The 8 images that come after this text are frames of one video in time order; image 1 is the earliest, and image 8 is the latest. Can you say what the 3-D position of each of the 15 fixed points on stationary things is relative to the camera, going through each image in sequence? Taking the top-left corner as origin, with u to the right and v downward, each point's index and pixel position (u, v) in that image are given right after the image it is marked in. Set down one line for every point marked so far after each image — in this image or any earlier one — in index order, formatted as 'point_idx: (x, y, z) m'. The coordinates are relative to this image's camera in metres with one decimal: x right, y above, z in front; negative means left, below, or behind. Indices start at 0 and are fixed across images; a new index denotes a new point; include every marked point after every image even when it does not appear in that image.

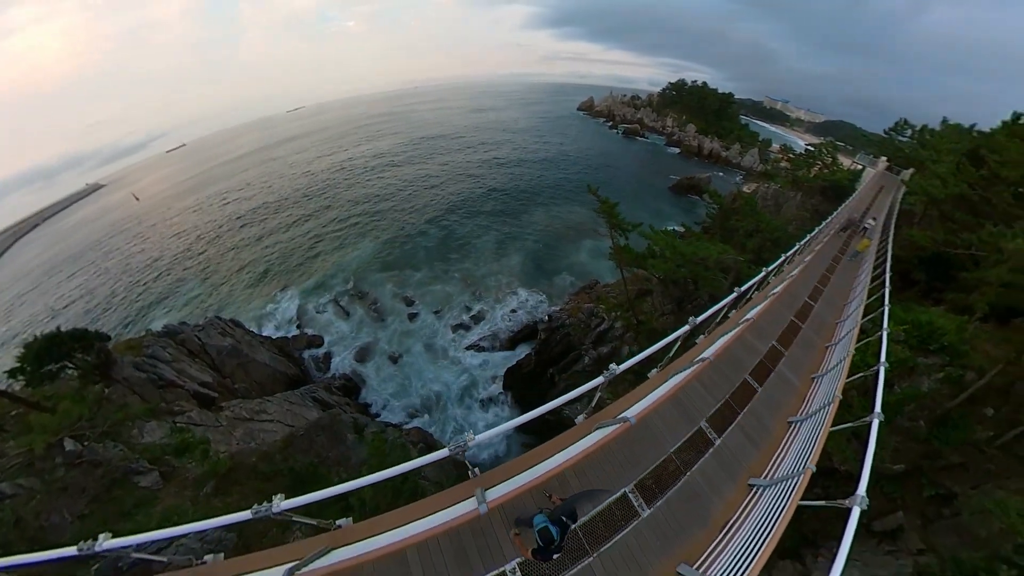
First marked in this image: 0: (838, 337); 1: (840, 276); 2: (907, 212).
0: (+11.8, -1.6, +12.1) m
1: (+15.3, +0.2, +15.0) m
2: (+24.7, +4.4, +18.9) m
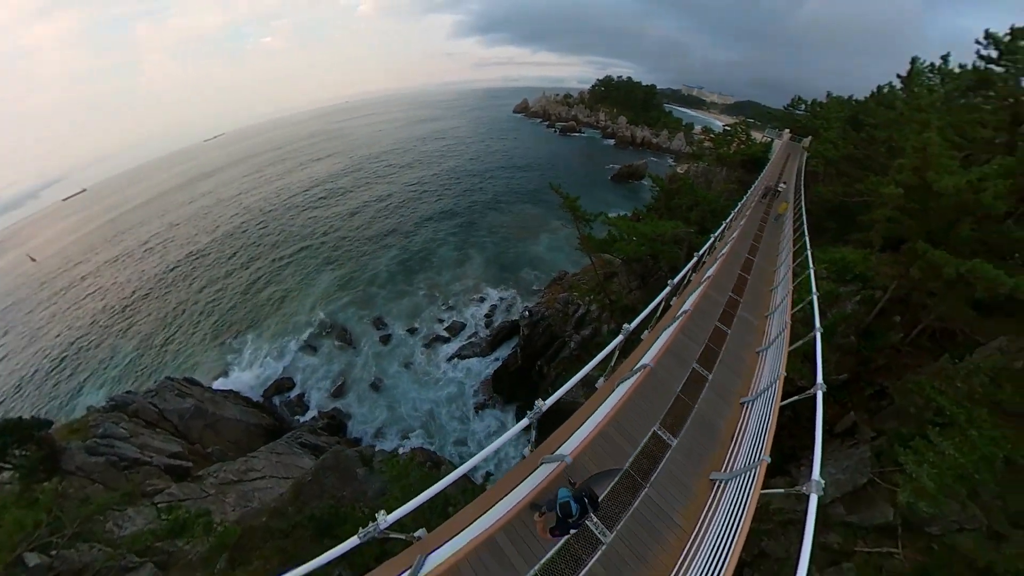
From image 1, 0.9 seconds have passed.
0: (+11.9, +0.4, +14.4) m
1: (+14.5, +2.7, +17.8) m
2: (+22.4, +8.4, +22.9) m
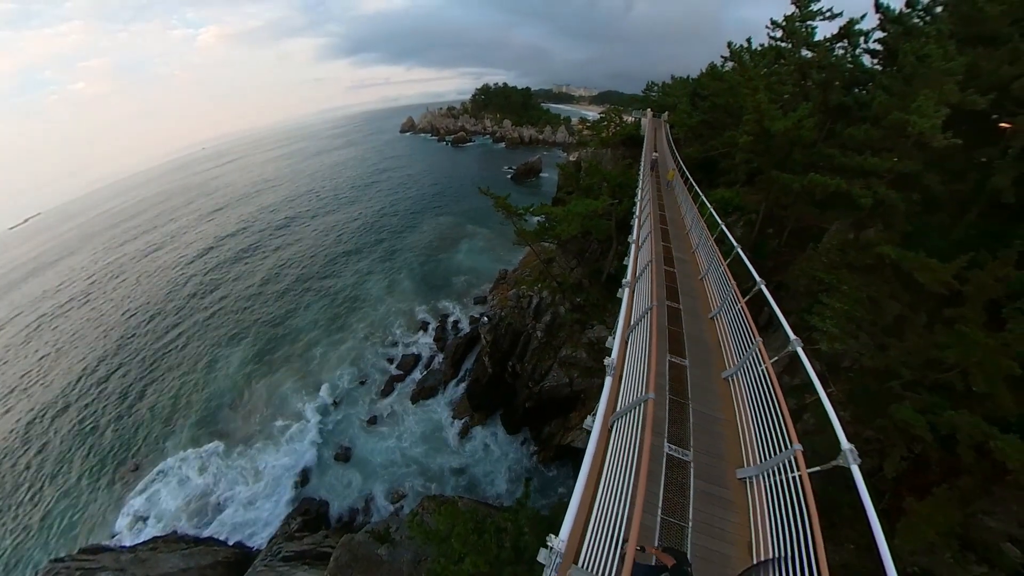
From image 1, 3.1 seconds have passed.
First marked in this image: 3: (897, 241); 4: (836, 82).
0: (+10.1, +3.6, +17.8) m
1: (+10.9, +6.4, +21.8) m
2: (+15.2, +13.6, +28.9) m
3: (+15.0, +1.9, +12.3) m
4: (+15.2, +9.7, +14.8) m
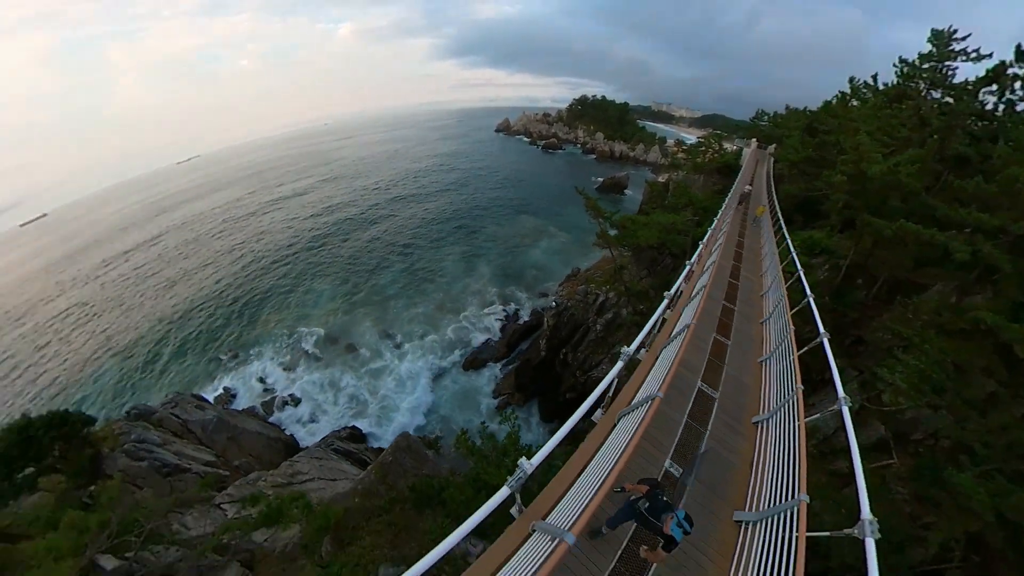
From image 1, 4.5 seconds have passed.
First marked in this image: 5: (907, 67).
0: (+13.9, +1.9, +17.2) m
1: (+15.9, +4.1, +21.0) m
2: (+22.9, +9.9, +27.4) m
3: (+17.3, -0.7, +11.0) m
4: (+19.7, +6.8, +13.5) m
5: (+17.8, +10.0, +14.1) m
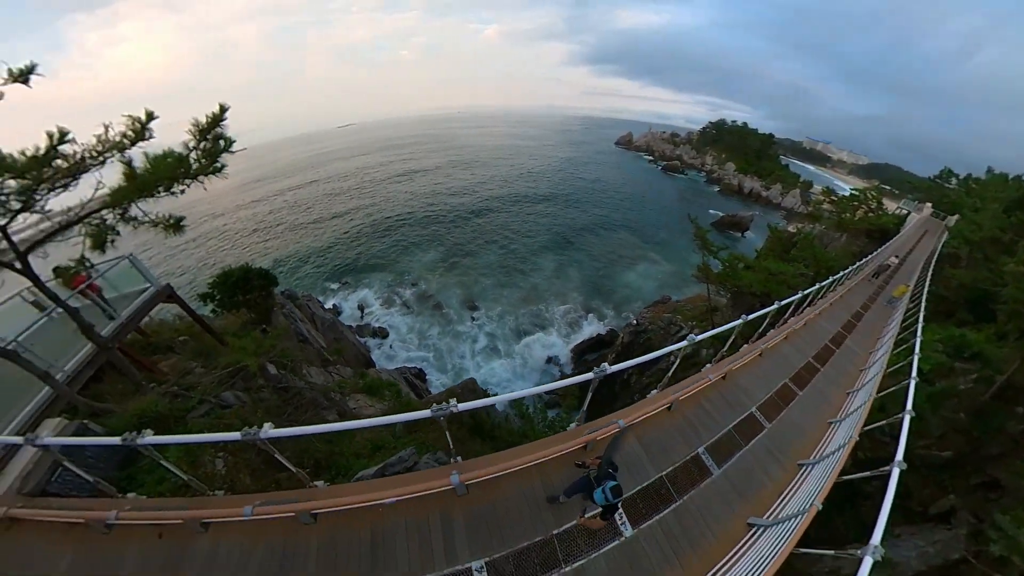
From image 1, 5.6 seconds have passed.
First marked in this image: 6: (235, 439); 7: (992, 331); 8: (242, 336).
0: (+17.2, -2.2, +14.6) m
1: (+20.7, -0.7, +17.7) m
2: (+30.3, +2.5, +22.1) m
3: (+18.1, -5.3, +7.8) m
4: (+23.2, +1.1, +9.5) m
5: (+22.5, +4.6, +10.4) m
6: (-3.0, -1.7, +3.5) m
7: (+23.6, -2.0, +15.6) m
8: (-8.4, -1.5, +10.0) m
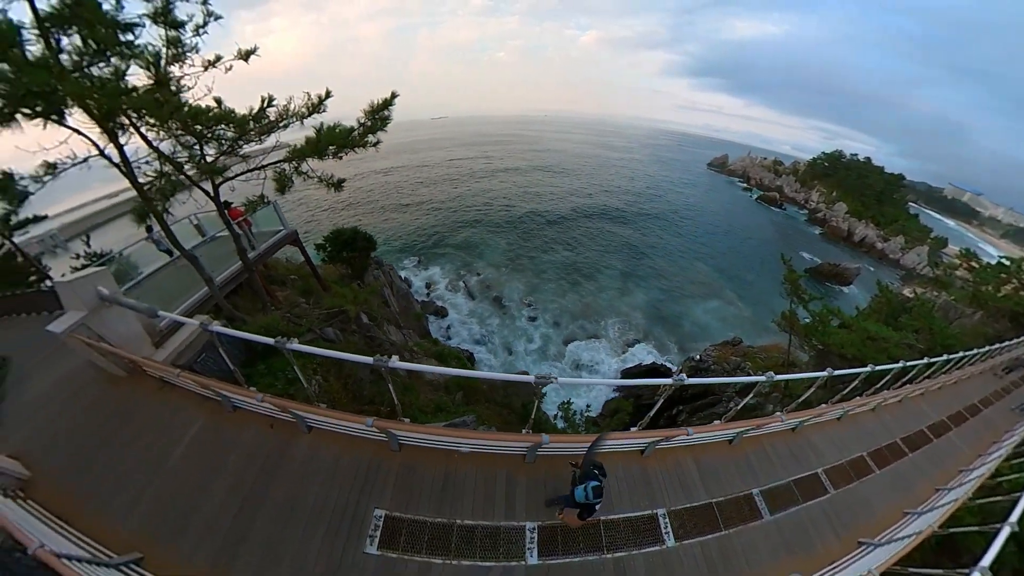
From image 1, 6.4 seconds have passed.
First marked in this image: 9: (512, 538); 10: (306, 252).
0: (+19.2, -5.8, +12.1) m
1: (+23.3, -5.1, +14.6) m
2: (+33.9, -3.9, +17.4) m
3: (+18.4, -8.9, +5.3) m
4: (+24.8, -3.7, +6.1) m
5: (+24.9, -0.1, +7.1) m
6: (-2.1, -1.0, +4.3) m
7: (+25.6, -6.9, +12.1) m
8: (-6.2, 0.0, +11.5) m
9: (0.0, -3.7, +4.7) m
10: (-7.4, +1.3, +11.3) m
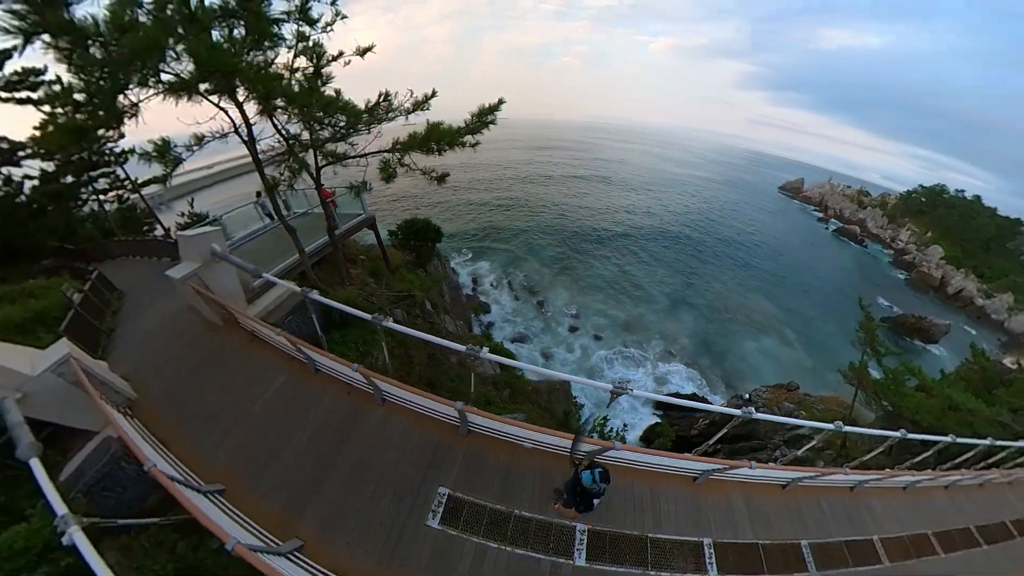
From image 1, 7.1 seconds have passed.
0: (+20.1, -8.6, +10.1) m
1: (+24.6, -8.6, +12.2) m
2: (+35.5, -8.9, +13.8) m
3: (+18.2, -11.5, +3.4) m
4: (+25.3, -7.3, +3.6) m
5: (+26.1, -3.8, +4.5) m
6: (-0.9, -0.9, +4.6) m
7: (+26.3, -10.6, +9.5) m
8: (-4.1, +0.6, +12.2) m
9: (+0.8, -3.8, +4.8) m
10: (-5.1, +2.0, +12.1) m
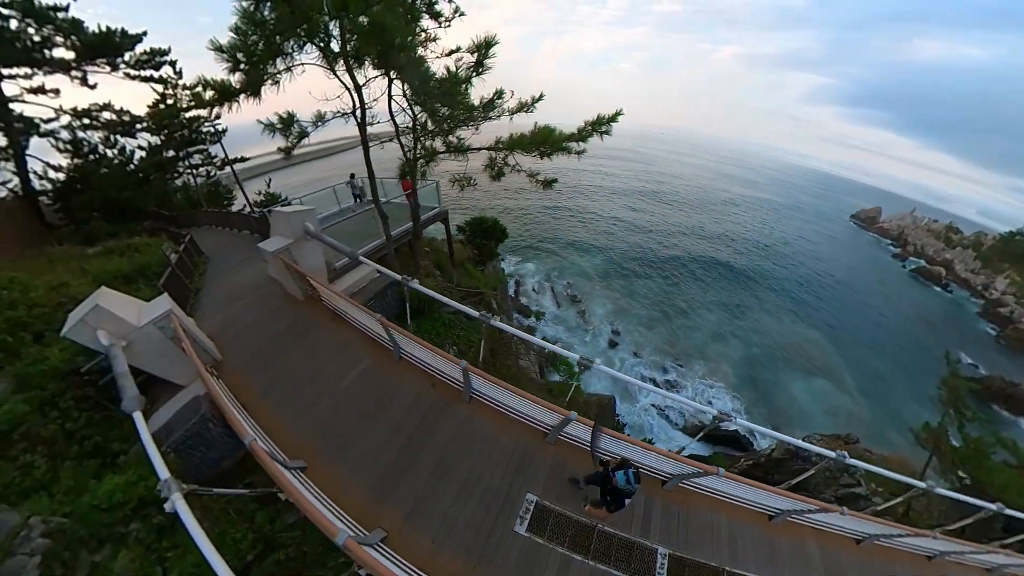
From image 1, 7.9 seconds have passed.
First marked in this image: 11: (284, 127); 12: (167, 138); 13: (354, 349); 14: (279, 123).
0: (+21.0, -11.2, +8.3) m
1: (+25.6, -11.7, +10.0) m
2: (+36.5, -13.2, +10.6) m
3: (+18.2, -13.8, +1.7) m
4: (+25.7, -10.3, +1.2) m
5: (+27.0, -7.0, +2.2) m
6: (+0.6, -1.0, +4.6) m
7: (+26.8, -13.8, +7.1) m
8: (-1.7, +0.8, +12.4) m
9: (+2.0, -4.1, +4.6) m
10: (-2.6, +2.3, +12.4) m
11: (-5.6, +3.8, +7.6) m
12: (-16.6, +7.3, +15.3) m
13: (-3.8, -1.4, +7.4) m
14: (-5.7, +3.9, +7.7) m
